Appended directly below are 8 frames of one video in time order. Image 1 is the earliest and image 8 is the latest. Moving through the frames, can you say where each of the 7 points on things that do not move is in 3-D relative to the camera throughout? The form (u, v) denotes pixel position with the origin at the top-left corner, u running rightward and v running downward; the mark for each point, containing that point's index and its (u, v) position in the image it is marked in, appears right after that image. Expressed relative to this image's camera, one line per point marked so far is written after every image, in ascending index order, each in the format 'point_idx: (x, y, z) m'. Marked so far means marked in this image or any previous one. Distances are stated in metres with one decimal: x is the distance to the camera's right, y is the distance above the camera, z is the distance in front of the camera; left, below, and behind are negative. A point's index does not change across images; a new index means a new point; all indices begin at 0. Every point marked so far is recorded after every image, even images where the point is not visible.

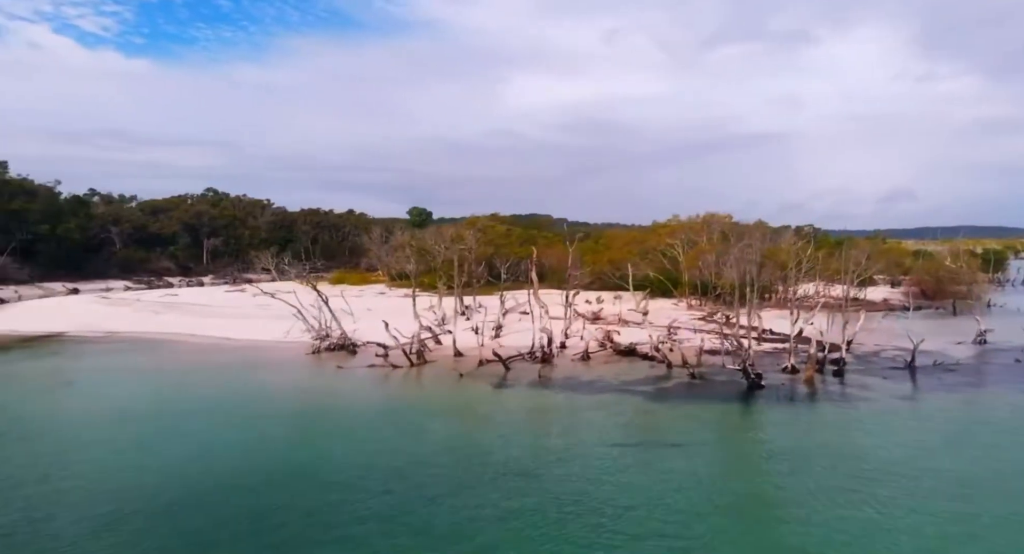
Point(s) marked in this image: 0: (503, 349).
0: (-0.3, -1.9, +18.4) m
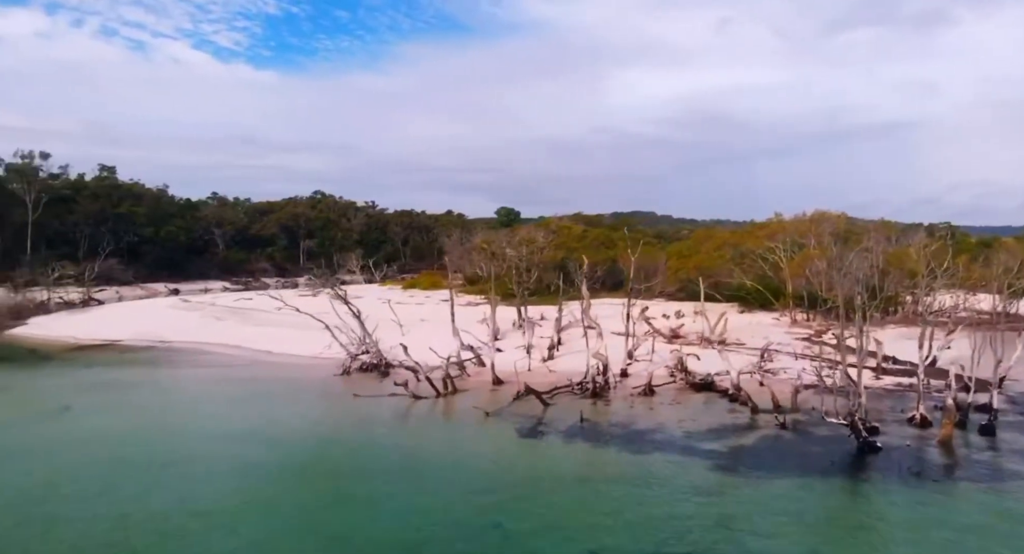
0: (+0.9, -2.2, +15.5) m
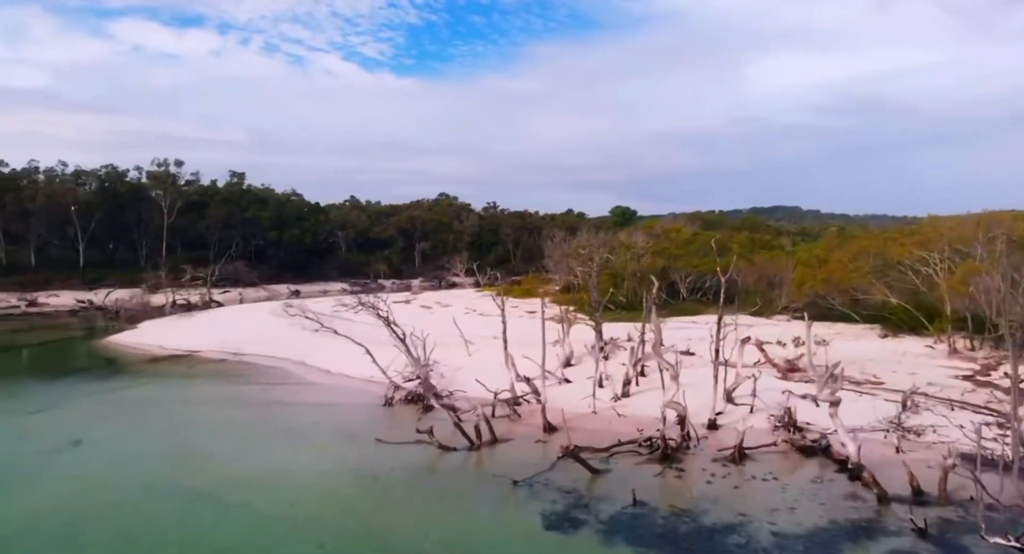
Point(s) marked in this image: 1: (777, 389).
0: (+1.9, -2.6, +12.5) m
1: (+5.5, -2.3, +14.8) m
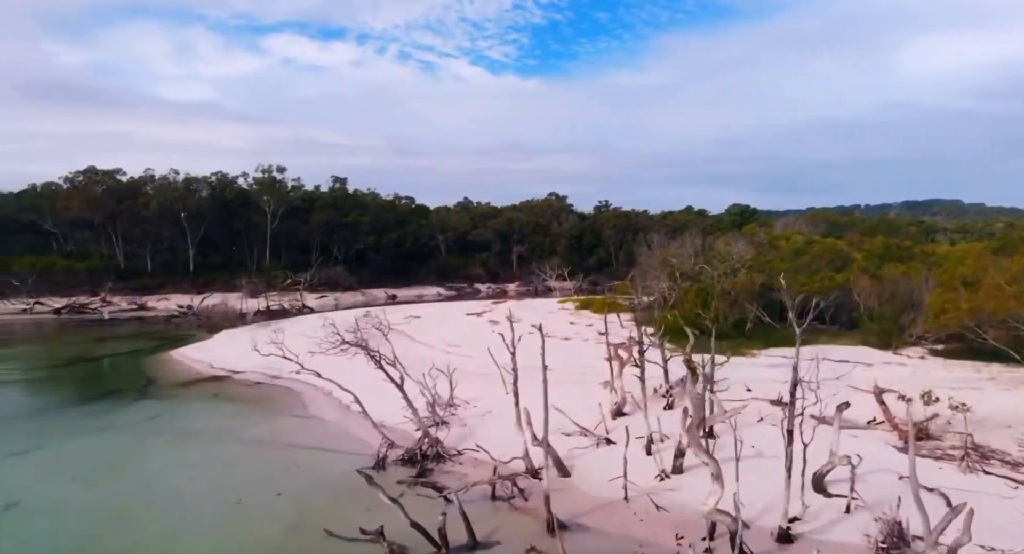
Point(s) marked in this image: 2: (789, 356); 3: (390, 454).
0: (+1.7, -3.3, +9.1) m
1: (+5.8, -2.9, +10.8) m
2: (+7.2, -2.0, +18.4) m
3: (-2.1, -3.1, +12.5) m
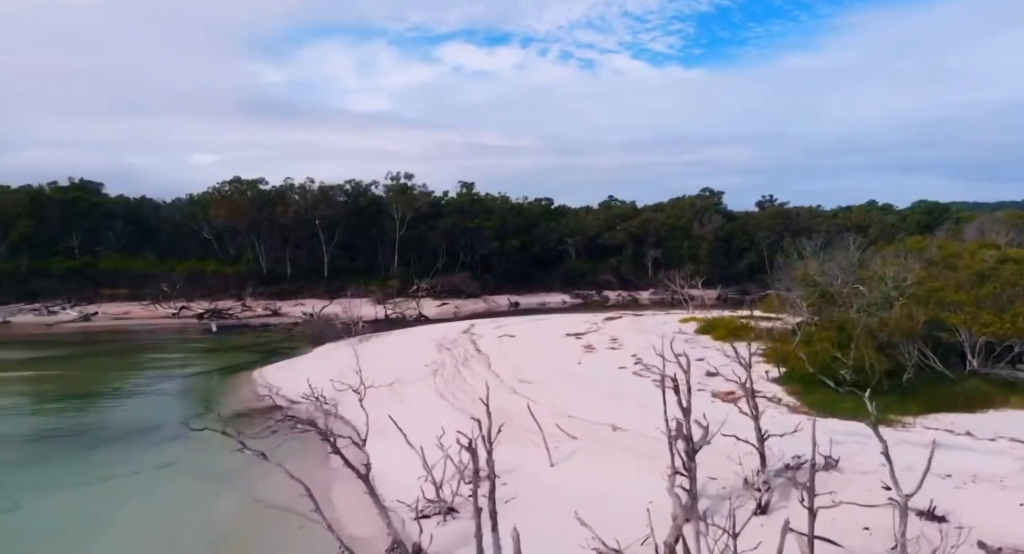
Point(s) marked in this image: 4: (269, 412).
0: (+0.9, -4.1, +5.4) m
1: (+5.2, -3.7, +6.1) m
2: (+8.3, -2.8, +13.3) m
3: (-2.0, -3.9, +9.6) m
4: (-6.8, -3.8, +19.9) m
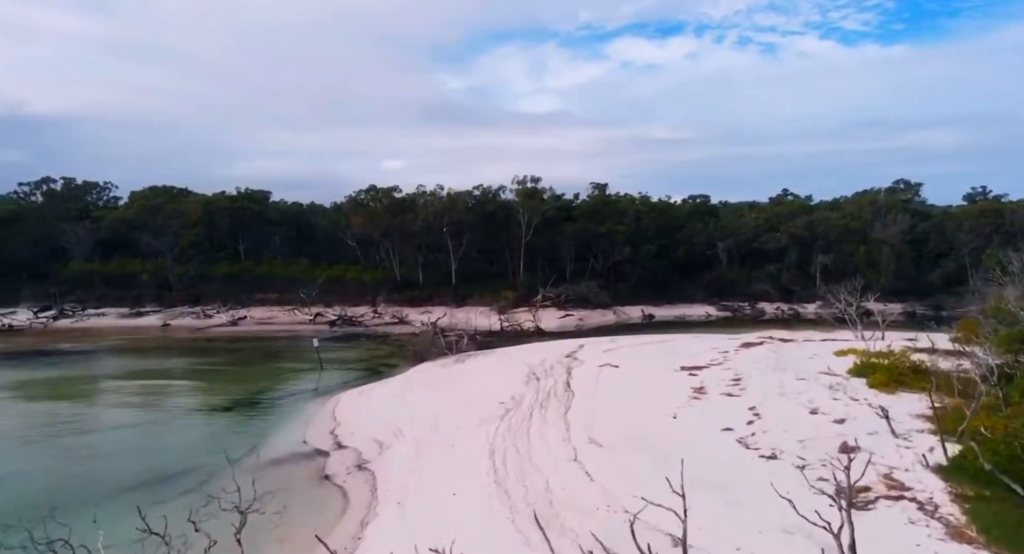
0: (-0.9, -4.9, +2.0) m
1: (+3.4, -4.7, +1.7) m
2: (+8.1, -3.7, +7.9) m
3: (-2.8, -4.7, +6.8) m
4: (-5.0, -4.5, +17.9) m
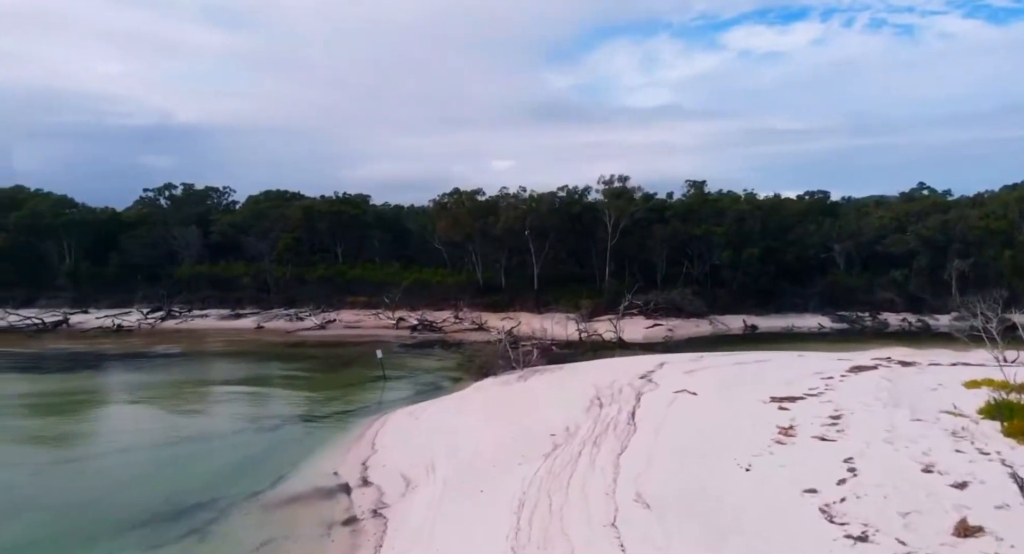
0: (-2.5, -5.5, 0.0) m
1: (+1.8, -5.2, -0.9) m
2: (+7.4, -4.3, +4.5) m
3: (-3.6, -5.2, +5.1) m
4: (-4.0, -5.0, +16.4) m
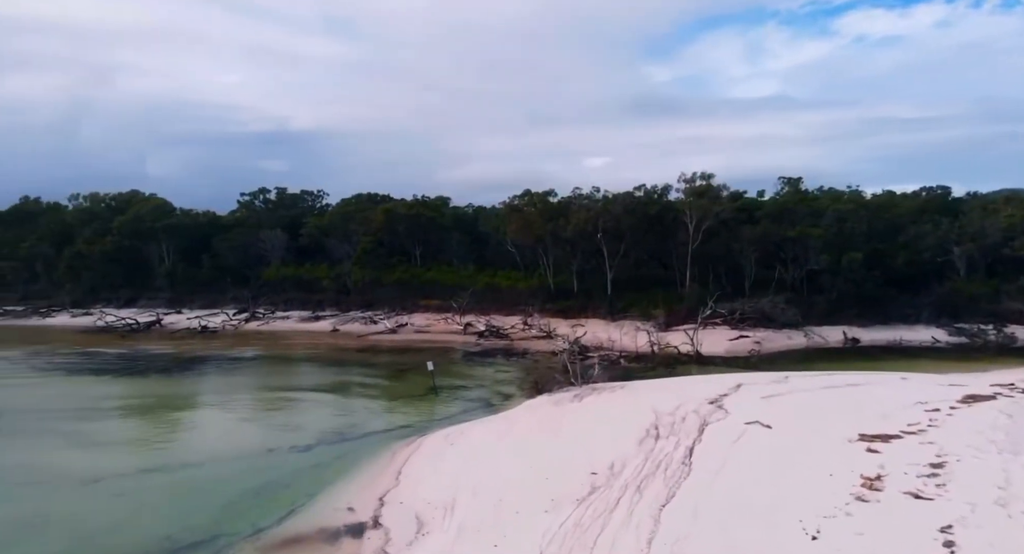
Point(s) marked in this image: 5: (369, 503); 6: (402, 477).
0: (-4.2, -5.9, -1.4) m
1: (-0.1, -5.7, -3.0) m
2: (+6.2, -4.8, +1.6) m
3: (-4.5, -5.6, +3.7) m
4: (-3.4, -5.4, +15.0) m
5: (-3.0, -5.2, +16.1) m
6: (-2.6, -5.1, +17.6) m
